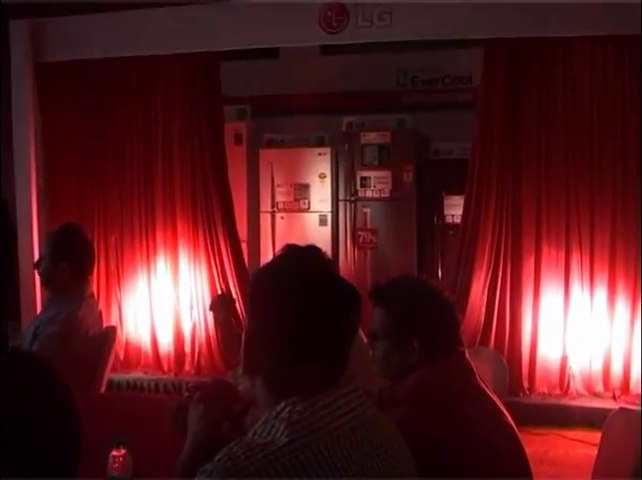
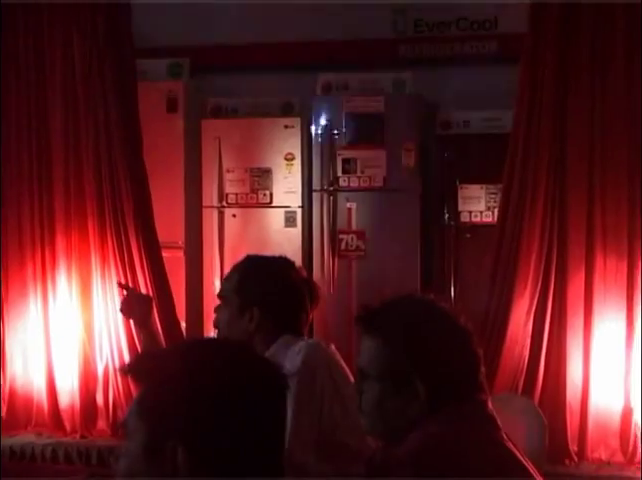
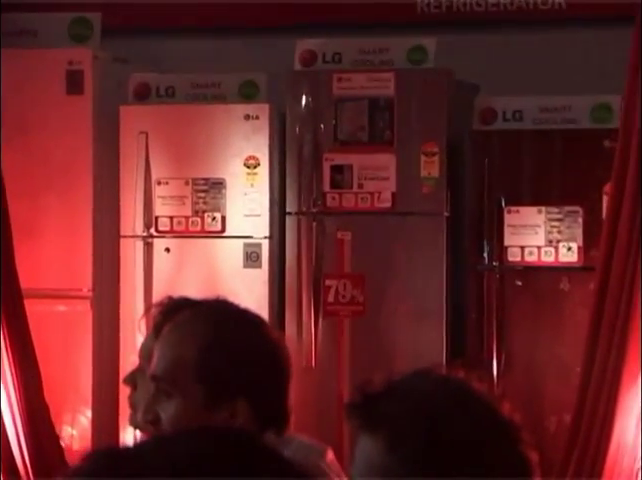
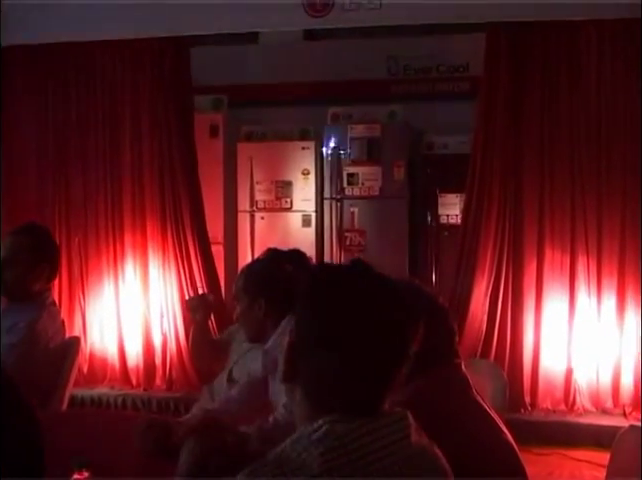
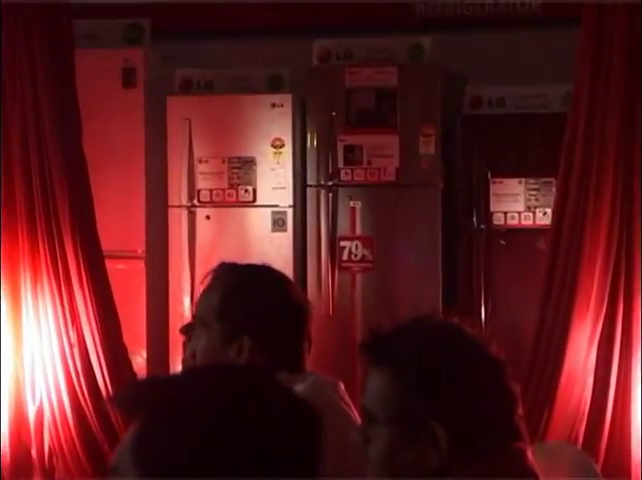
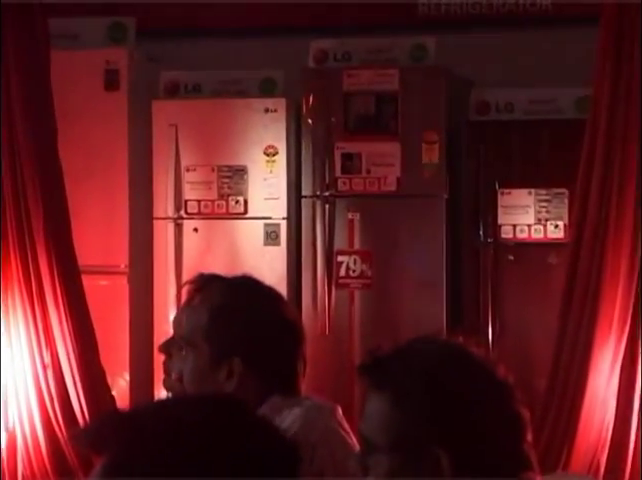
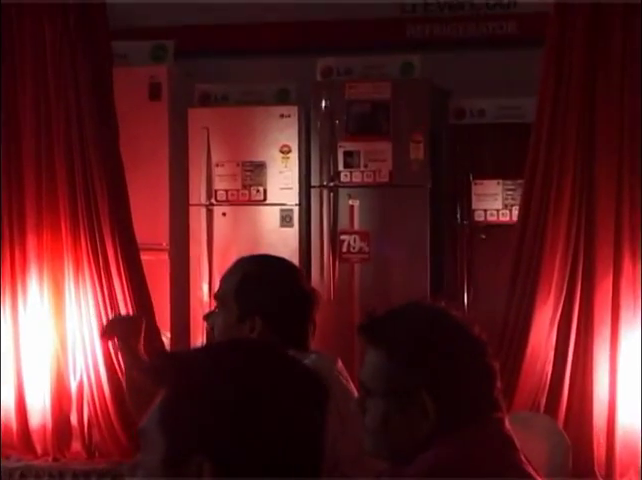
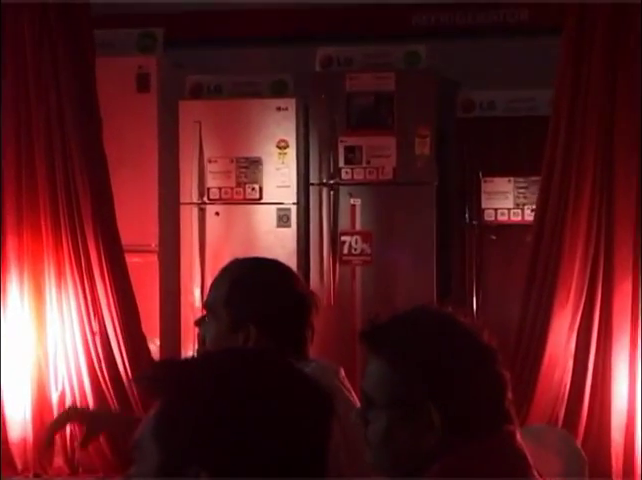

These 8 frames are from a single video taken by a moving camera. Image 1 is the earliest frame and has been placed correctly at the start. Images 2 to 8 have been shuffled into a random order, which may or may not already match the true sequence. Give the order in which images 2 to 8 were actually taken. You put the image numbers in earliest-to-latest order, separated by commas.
4, 2, 7, 8, 5, 6, 3
